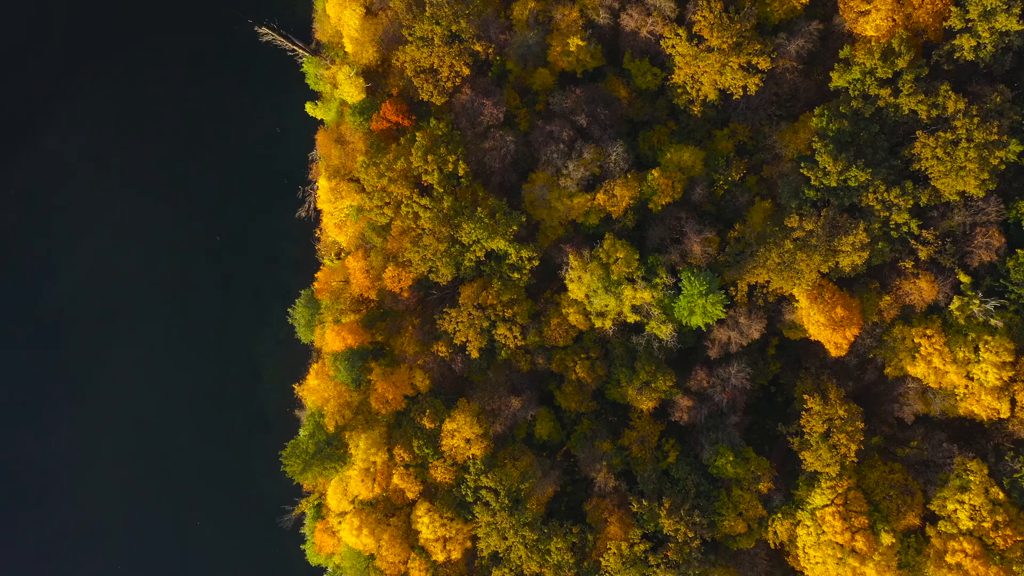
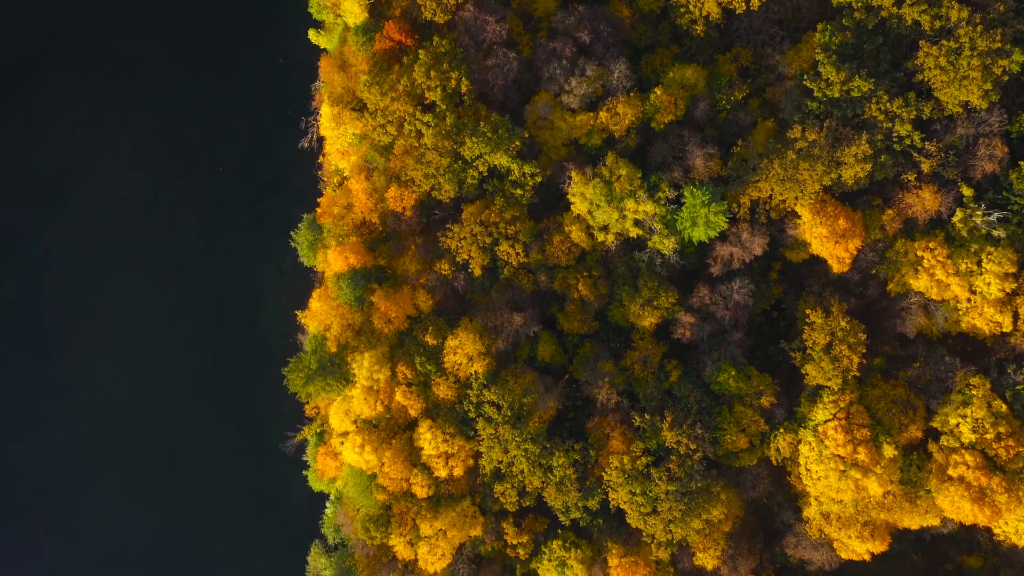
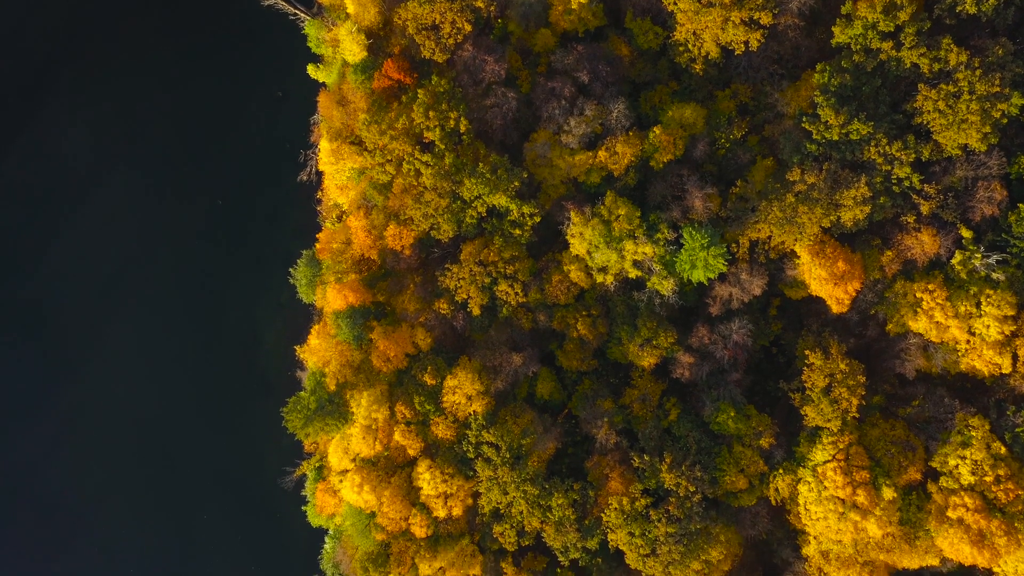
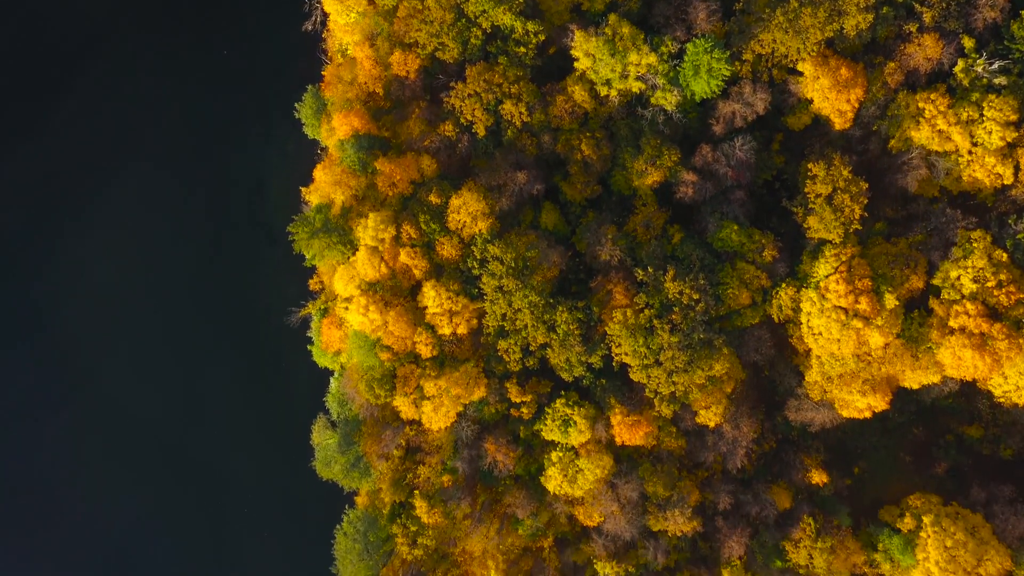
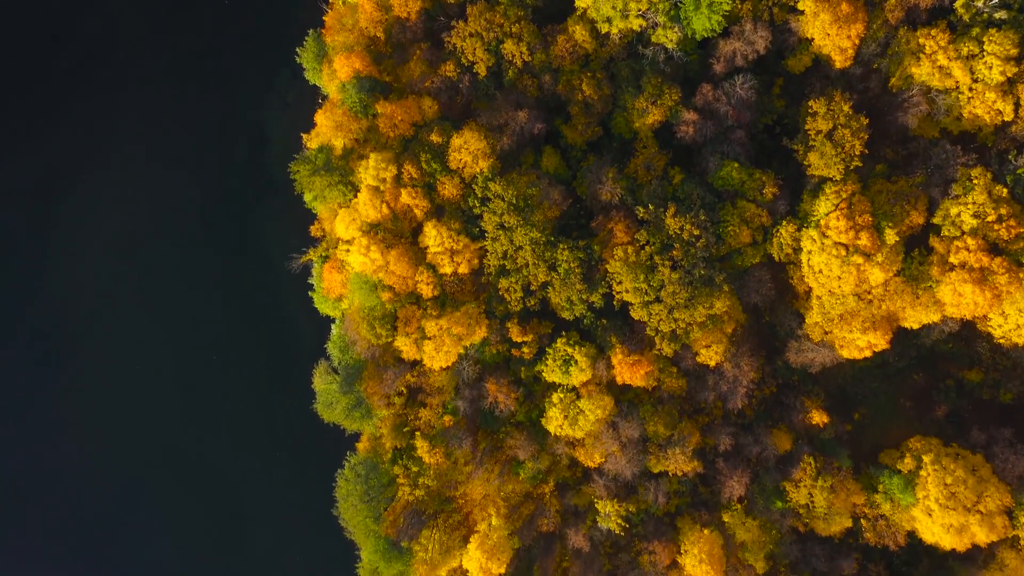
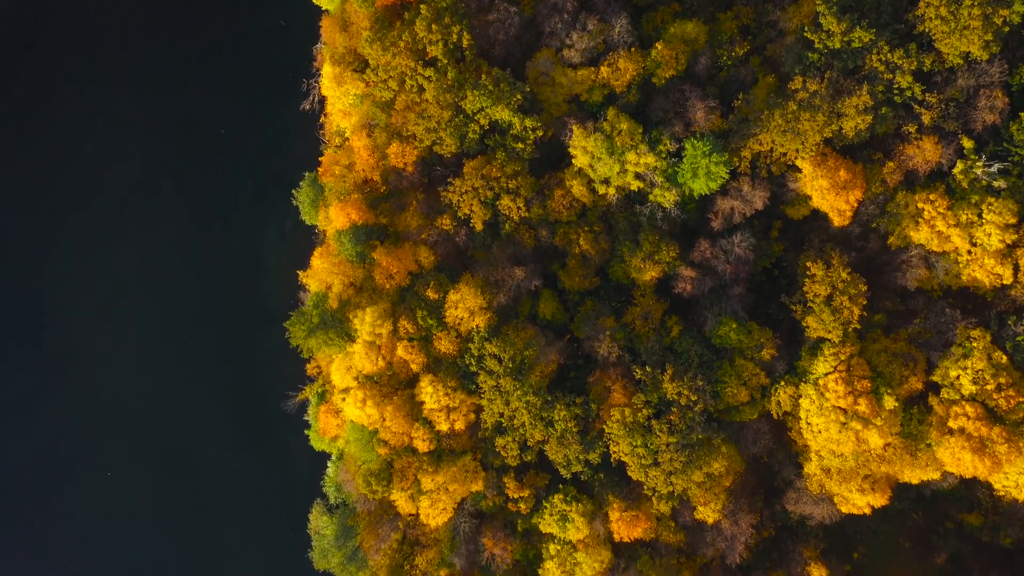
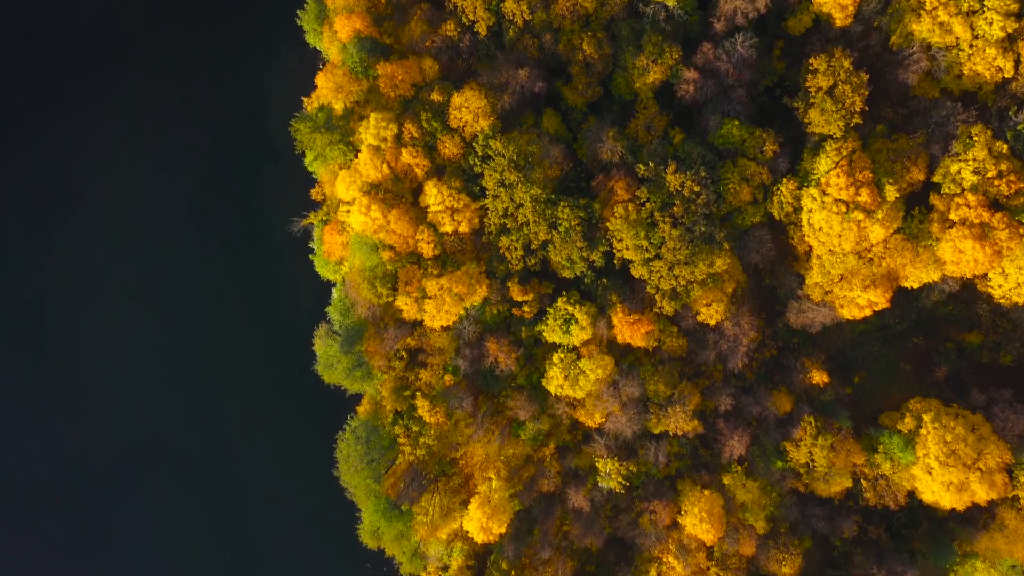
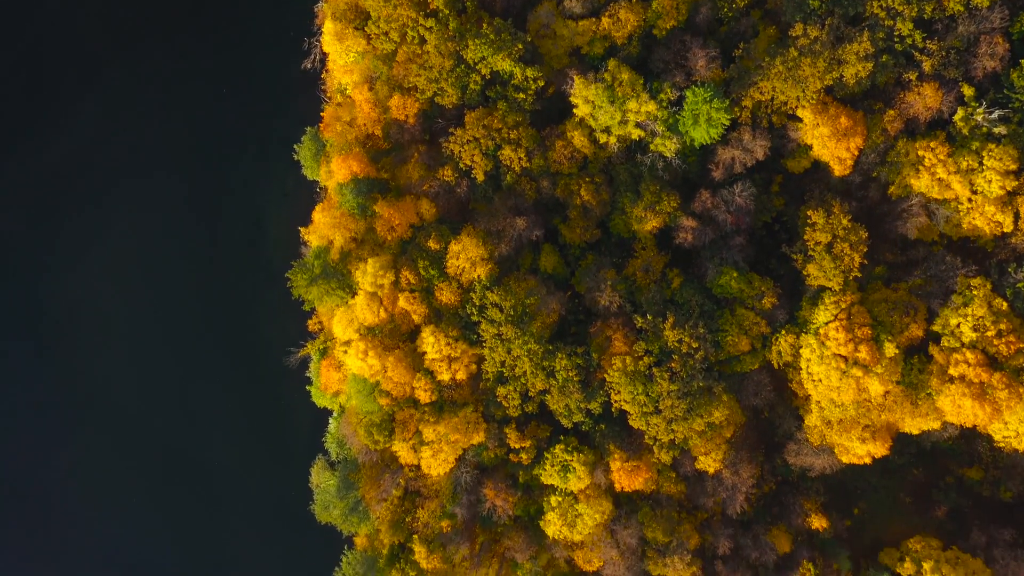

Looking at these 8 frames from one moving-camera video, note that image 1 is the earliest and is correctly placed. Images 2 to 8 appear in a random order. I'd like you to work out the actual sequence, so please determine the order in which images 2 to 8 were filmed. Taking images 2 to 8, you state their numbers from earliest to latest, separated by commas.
3, 2, 6, 8, 4, 5, 7
